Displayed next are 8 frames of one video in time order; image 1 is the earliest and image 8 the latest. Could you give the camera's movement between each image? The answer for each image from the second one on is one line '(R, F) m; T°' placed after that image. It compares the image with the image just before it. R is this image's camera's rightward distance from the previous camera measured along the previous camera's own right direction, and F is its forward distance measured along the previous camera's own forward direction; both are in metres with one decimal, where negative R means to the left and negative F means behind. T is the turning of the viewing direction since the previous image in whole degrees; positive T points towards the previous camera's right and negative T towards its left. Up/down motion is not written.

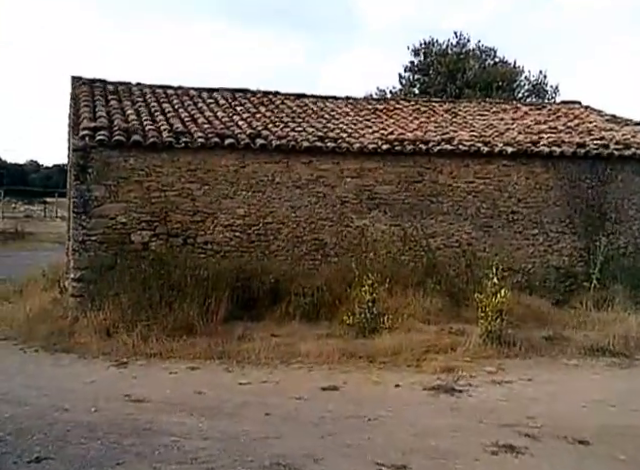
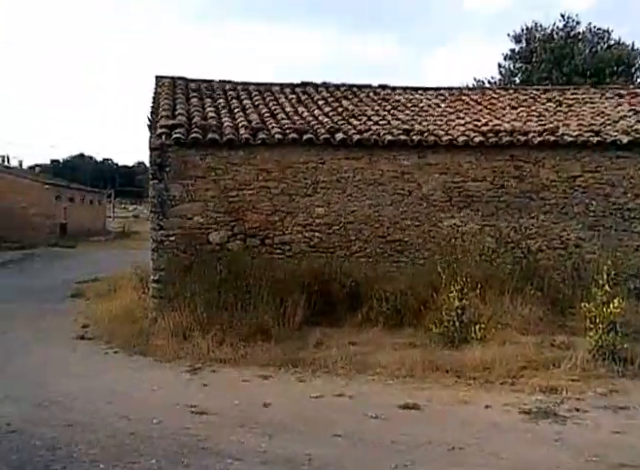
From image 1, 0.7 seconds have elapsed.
(+0.2, +0.6) m; -9°
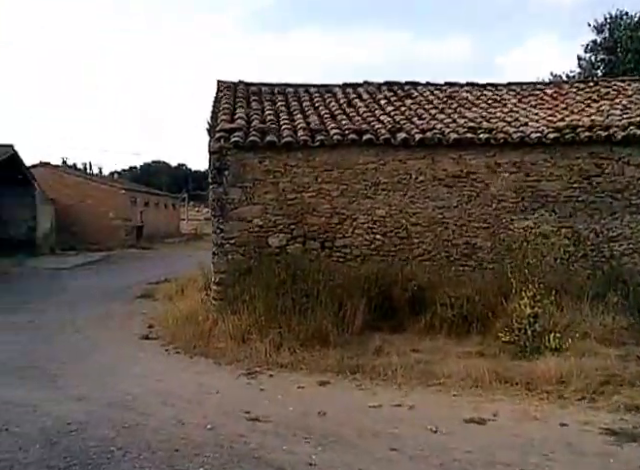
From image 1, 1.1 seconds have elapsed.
(+0.1, +0.2) m; -6°
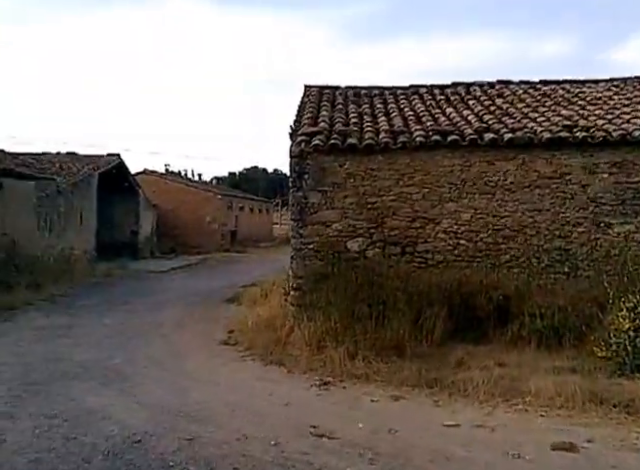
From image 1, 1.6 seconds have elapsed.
(+0.2, +0.3) m; -8°
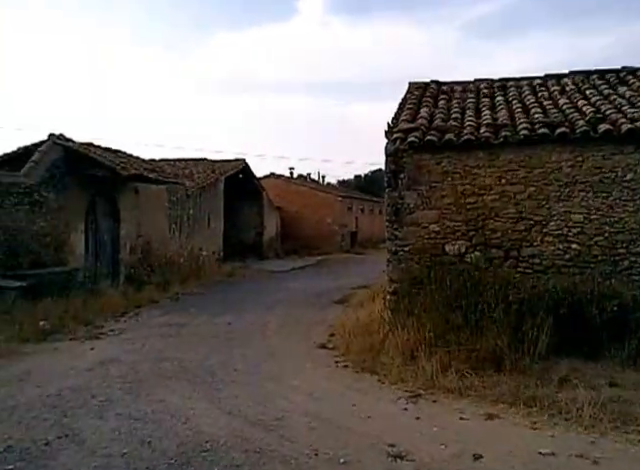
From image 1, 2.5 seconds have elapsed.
(+0.4, +0.4) m; -11°
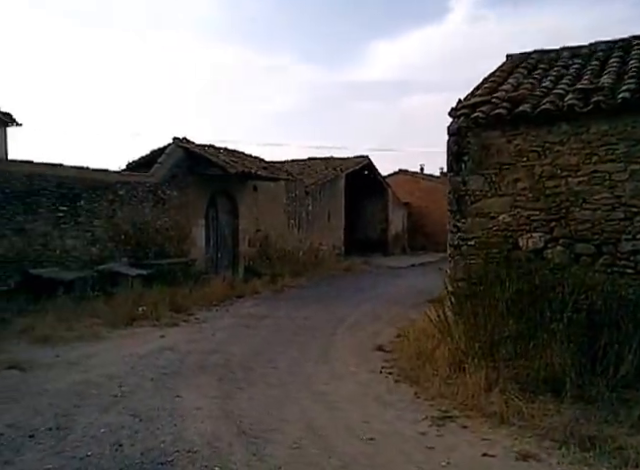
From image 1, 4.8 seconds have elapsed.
(+1.0, +1.1) m; -12°
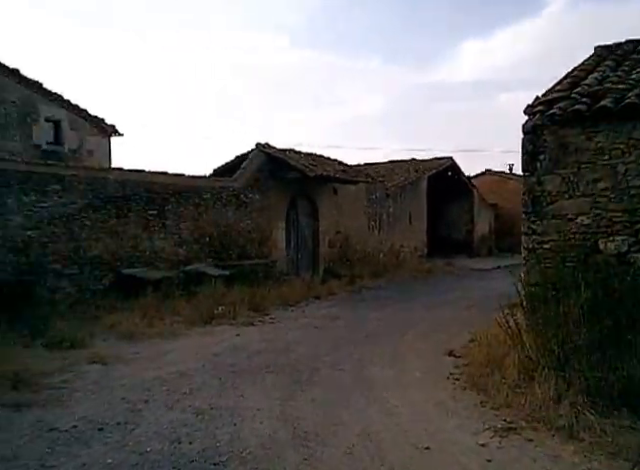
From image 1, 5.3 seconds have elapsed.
(+0.2, +0.1) m; -8°
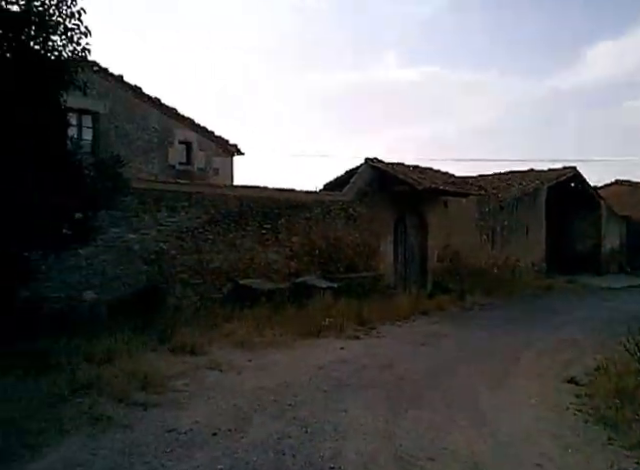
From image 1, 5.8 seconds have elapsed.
(0.0, +0.1) m; -10°
